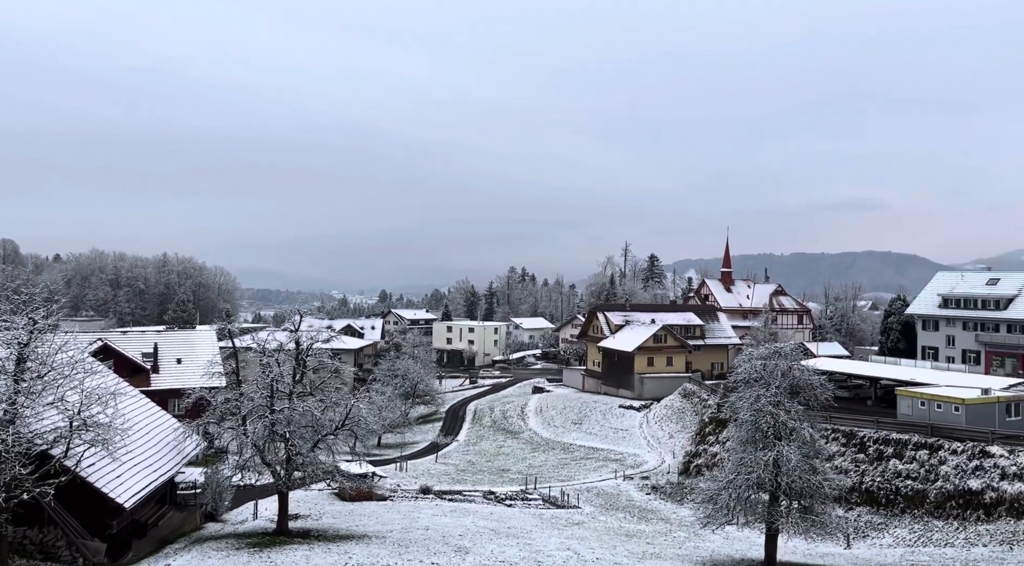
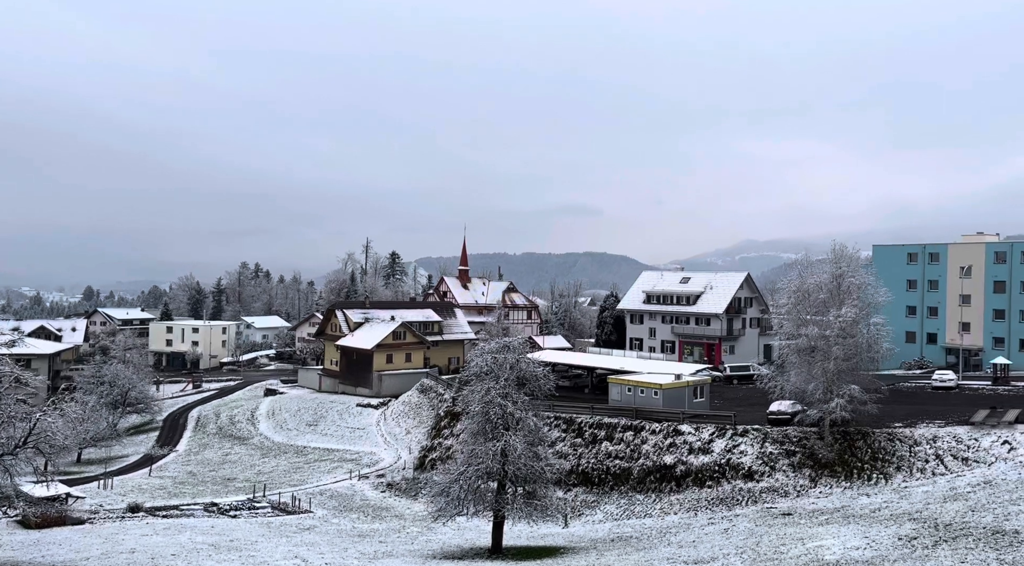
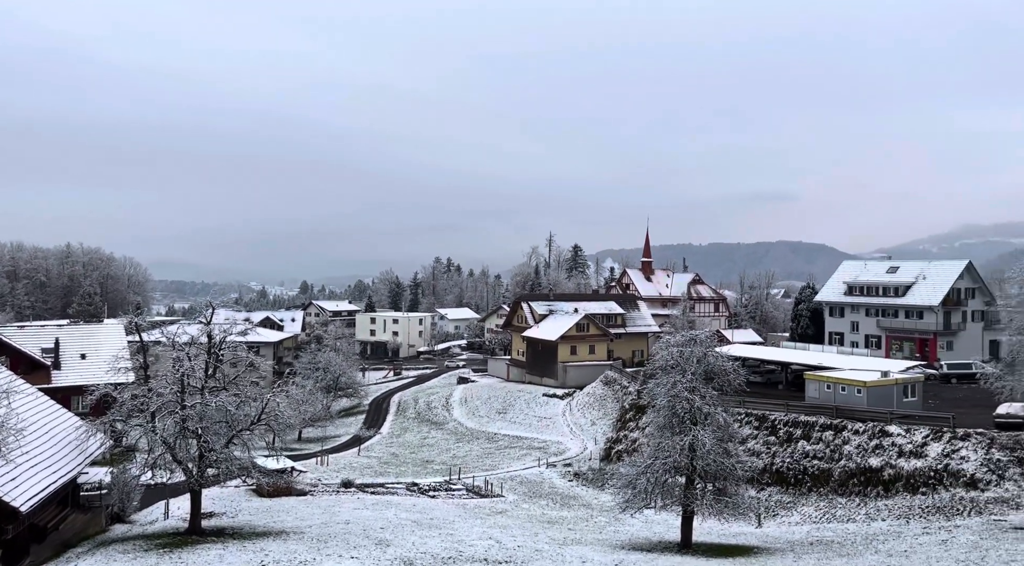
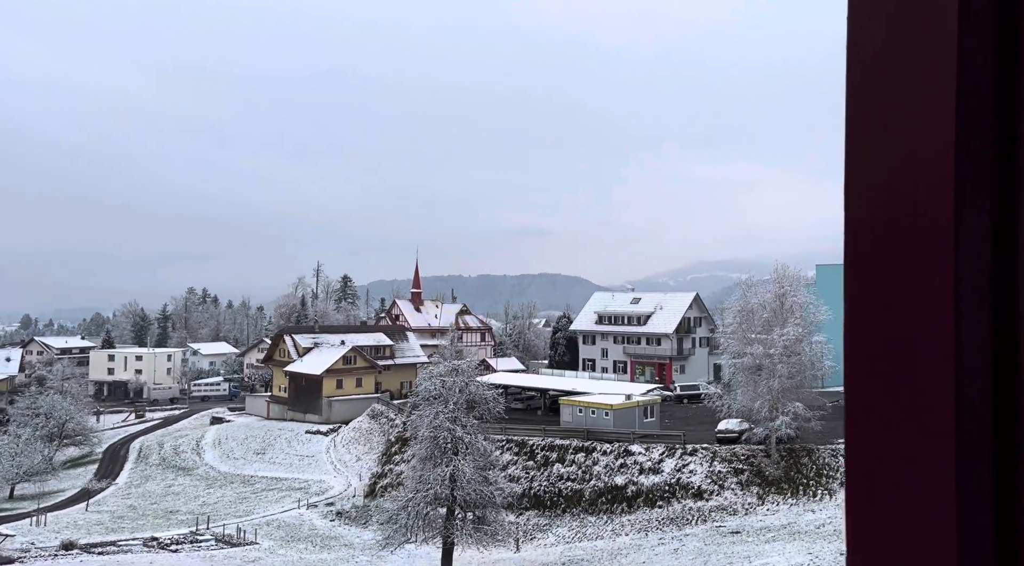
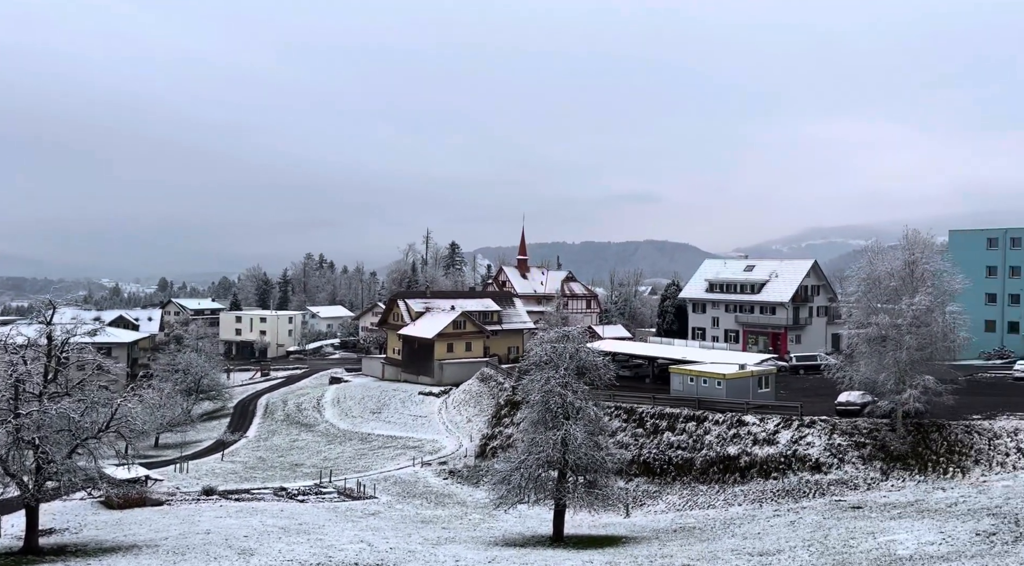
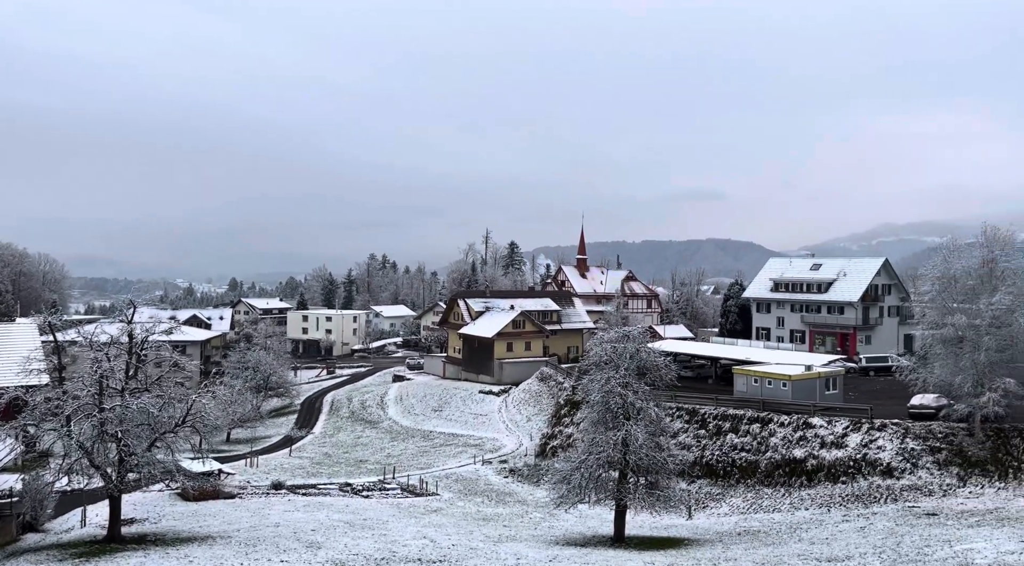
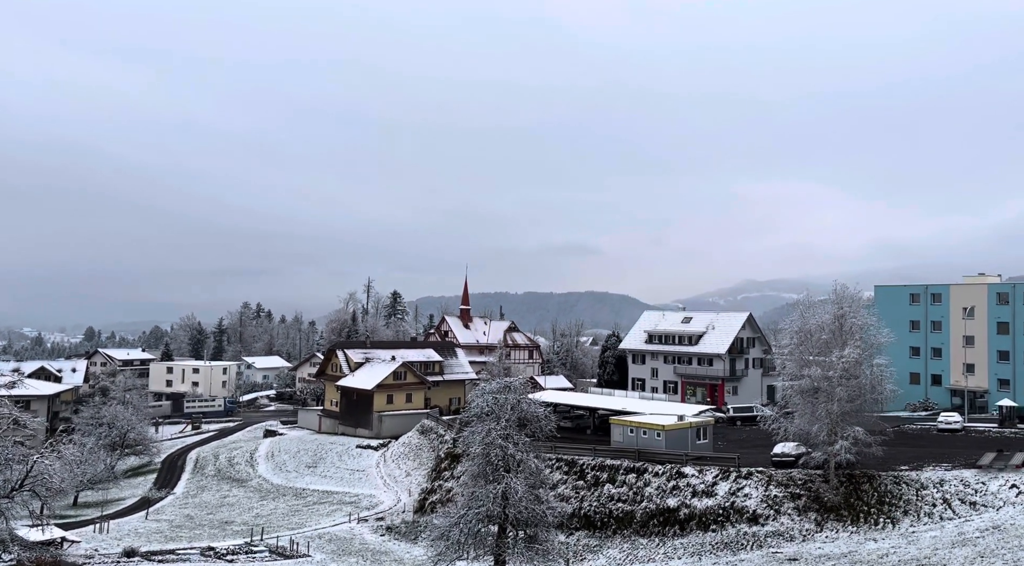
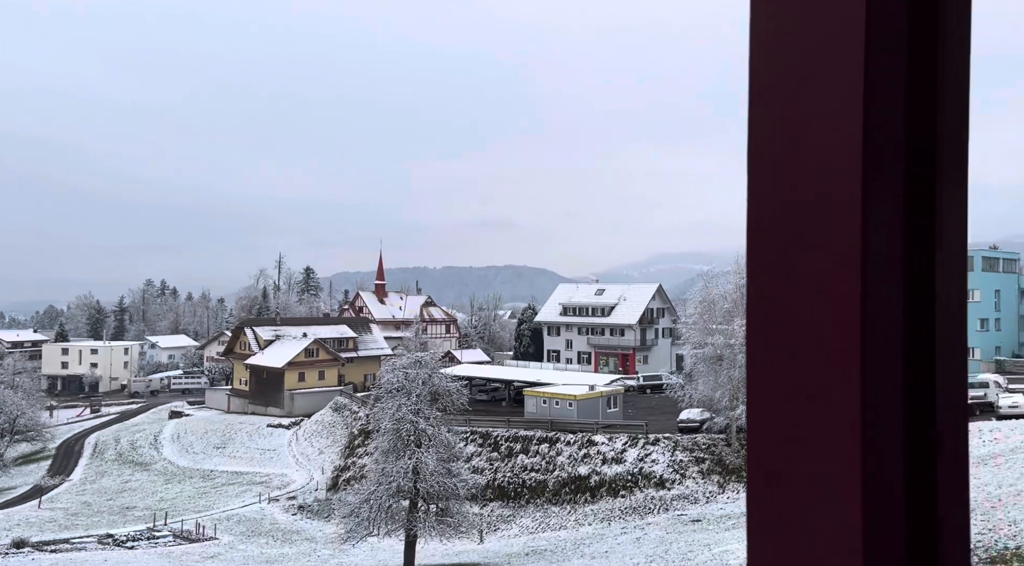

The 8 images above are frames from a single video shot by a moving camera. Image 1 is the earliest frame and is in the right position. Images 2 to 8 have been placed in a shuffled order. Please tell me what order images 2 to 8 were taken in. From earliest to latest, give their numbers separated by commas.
3, 6, 5, 2, 7, 4, 8
